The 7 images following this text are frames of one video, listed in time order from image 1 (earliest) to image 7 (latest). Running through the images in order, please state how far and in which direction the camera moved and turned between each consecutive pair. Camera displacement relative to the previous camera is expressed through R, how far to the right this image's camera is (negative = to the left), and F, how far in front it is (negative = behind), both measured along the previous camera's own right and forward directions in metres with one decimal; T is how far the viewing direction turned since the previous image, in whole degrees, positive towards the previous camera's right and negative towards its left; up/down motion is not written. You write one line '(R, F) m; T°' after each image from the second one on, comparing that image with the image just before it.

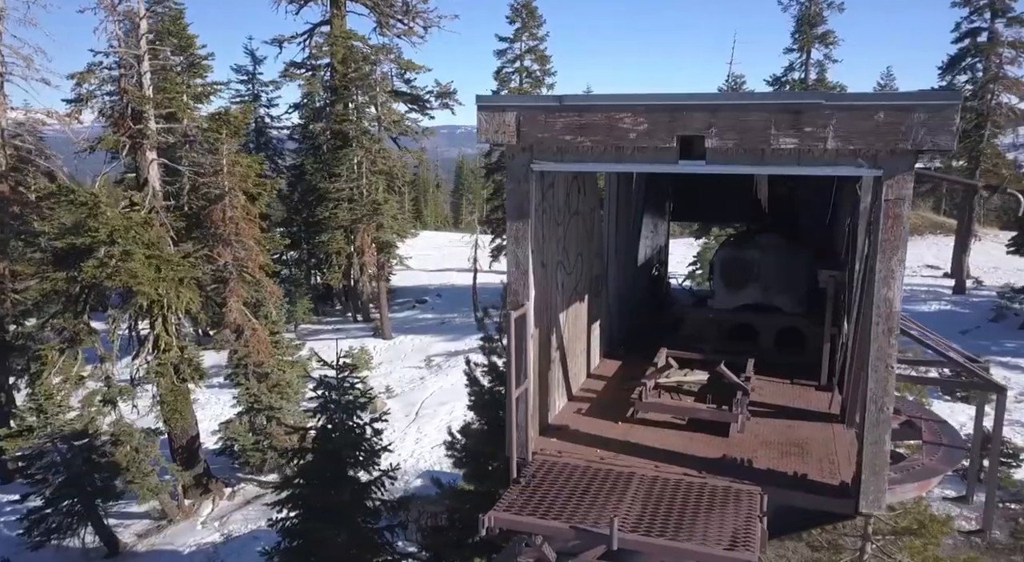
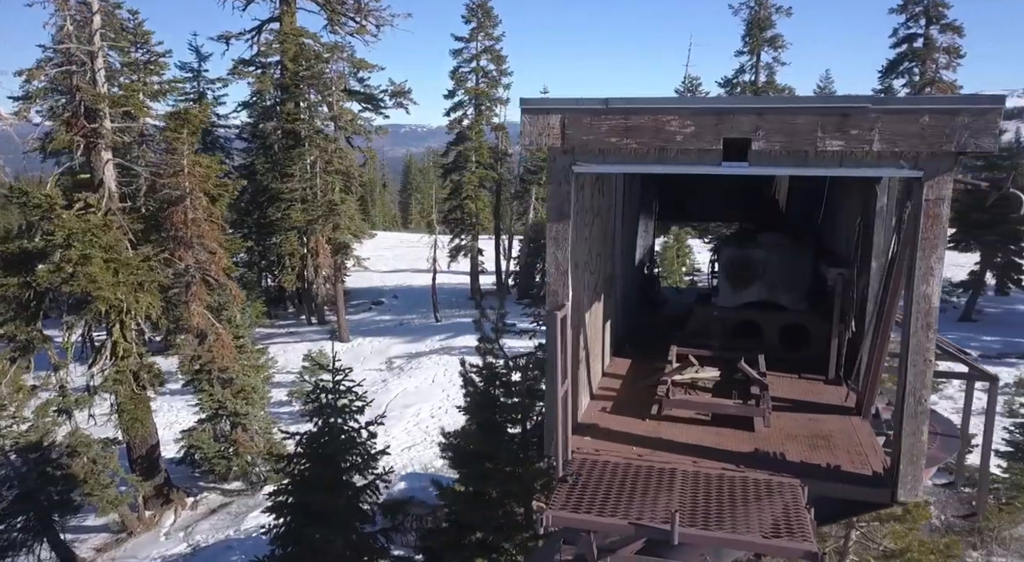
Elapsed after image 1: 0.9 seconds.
(-0.5, 0.0) m; +4°
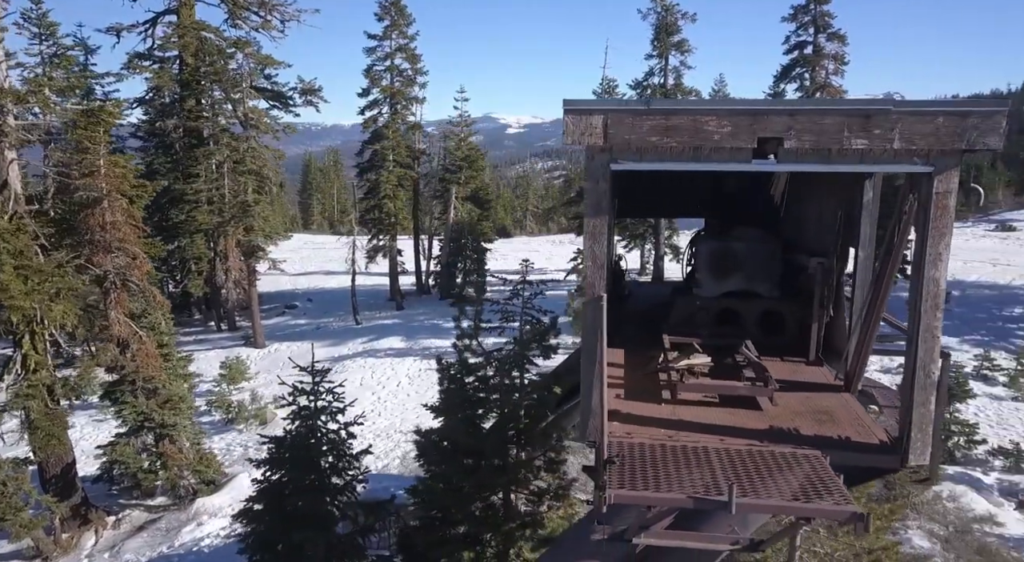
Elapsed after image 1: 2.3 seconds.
(-0.7, -0.1) m; +8°
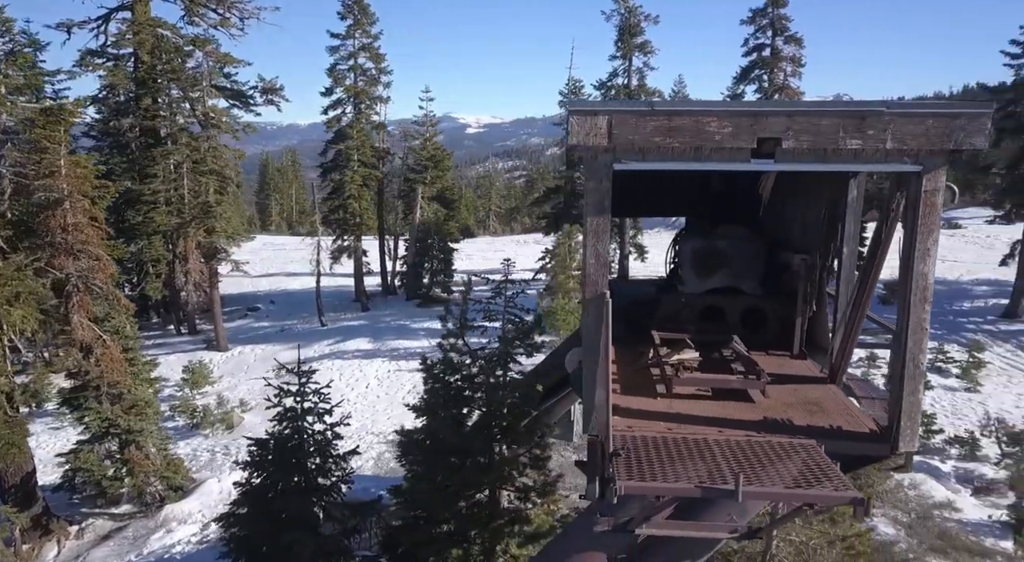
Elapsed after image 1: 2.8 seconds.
(-0.2, -0.1) m; +3°
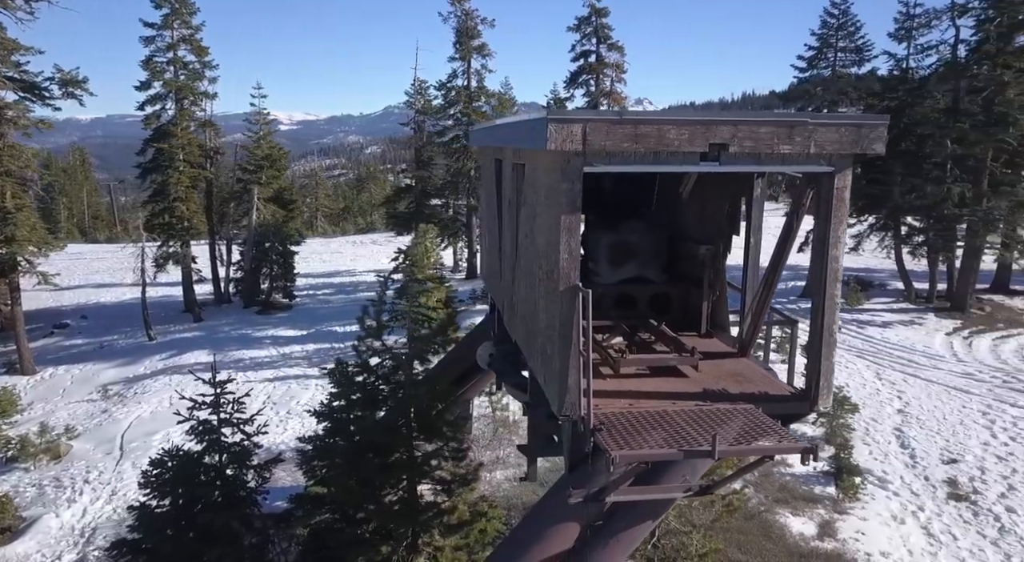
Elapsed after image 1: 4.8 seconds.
(-0.9, -0.2) m; +14°
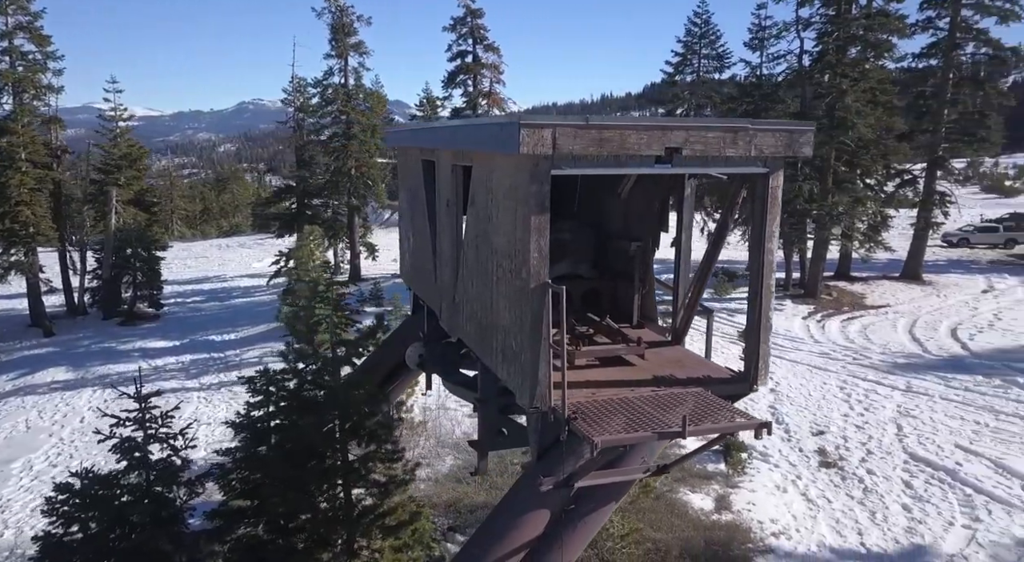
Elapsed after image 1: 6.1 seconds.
(-0.6, -0.1) m; +10°
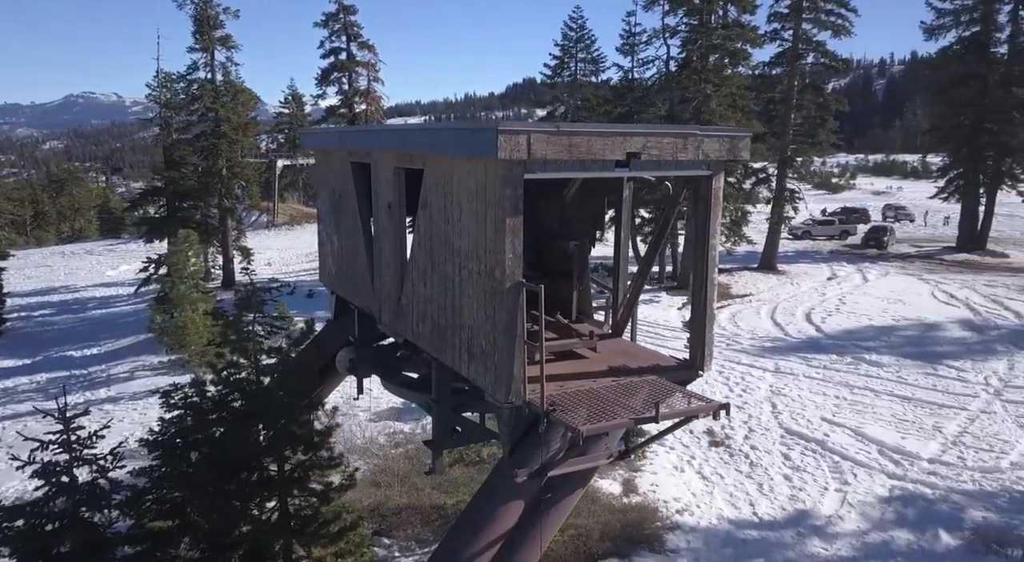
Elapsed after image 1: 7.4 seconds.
(-0.7, -0.1) m; +10°
